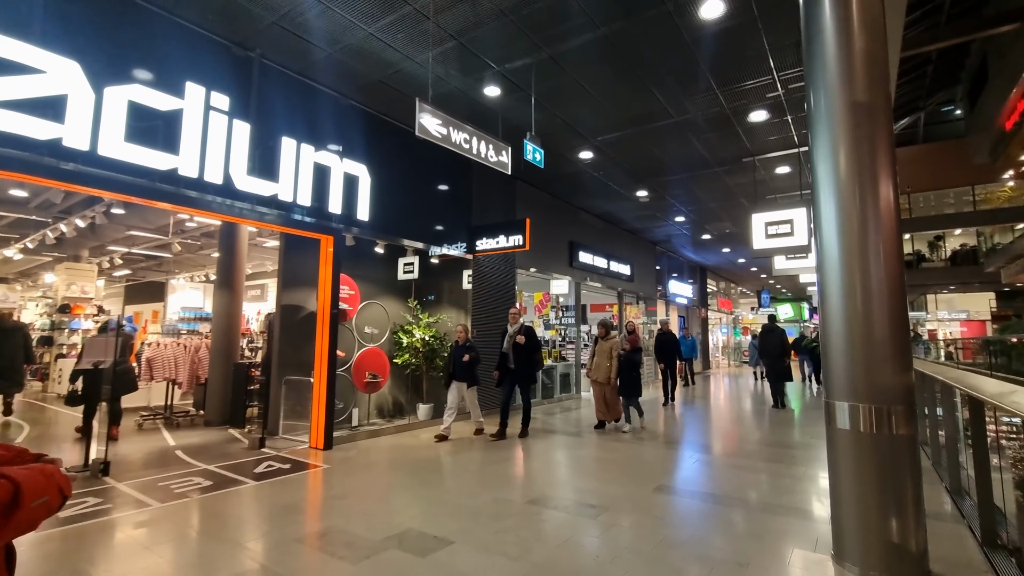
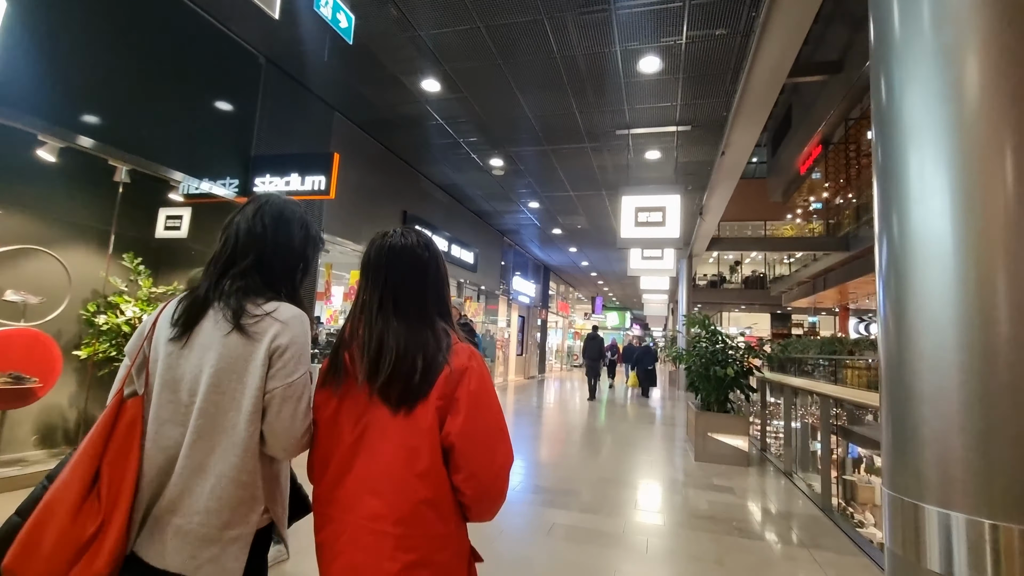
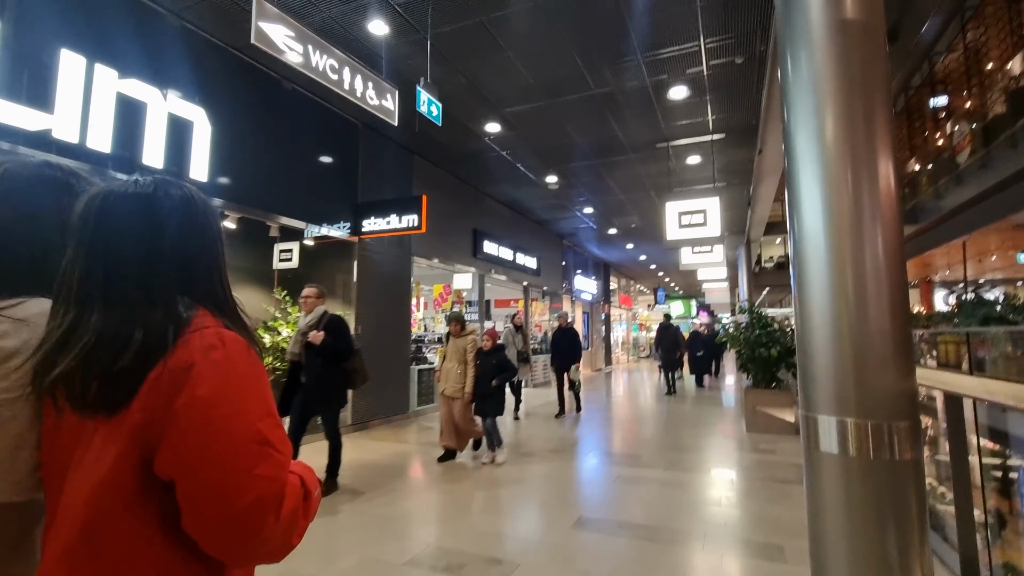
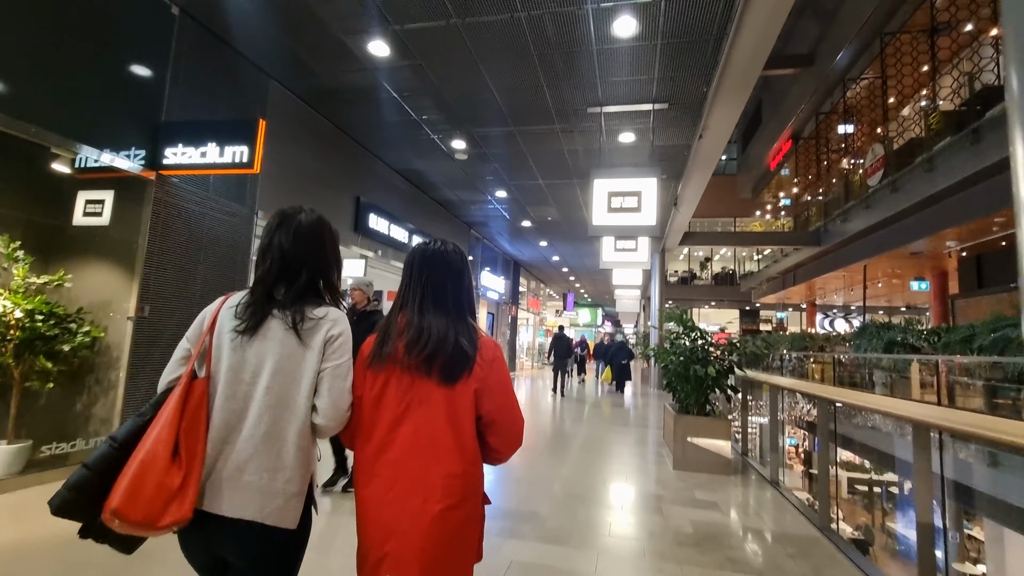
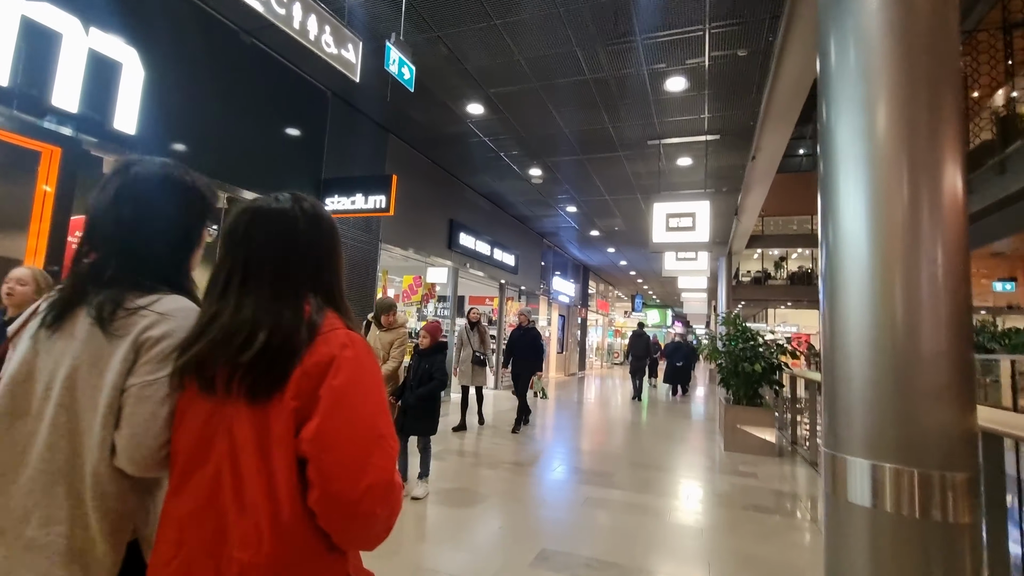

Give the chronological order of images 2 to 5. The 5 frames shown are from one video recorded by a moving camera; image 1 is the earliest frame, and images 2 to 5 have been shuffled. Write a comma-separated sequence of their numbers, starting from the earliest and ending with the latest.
3, 5, 2, 4
